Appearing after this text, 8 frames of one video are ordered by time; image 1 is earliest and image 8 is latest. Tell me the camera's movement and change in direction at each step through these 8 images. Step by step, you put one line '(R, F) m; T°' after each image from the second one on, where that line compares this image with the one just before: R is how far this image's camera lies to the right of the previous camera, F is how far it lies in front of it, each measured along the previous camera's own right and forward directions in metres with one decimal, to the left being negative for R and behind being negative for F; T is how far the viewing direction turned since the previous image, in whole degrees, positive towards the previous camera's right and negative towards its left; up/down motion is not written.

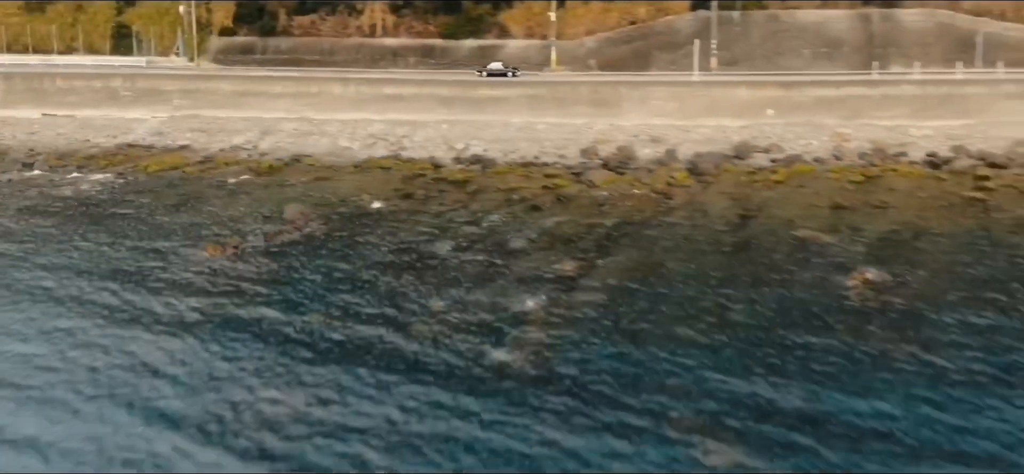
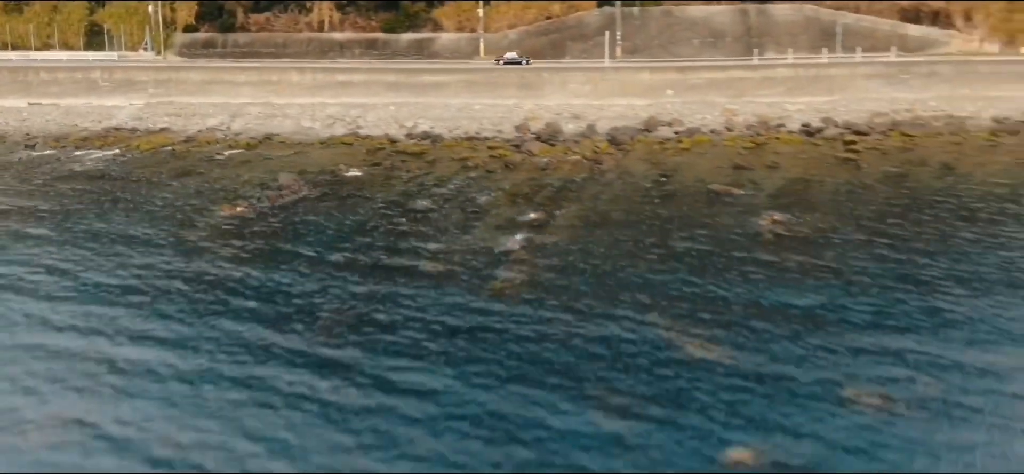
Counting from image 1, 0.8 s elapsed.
(-0.6, -1.6) m; +5°
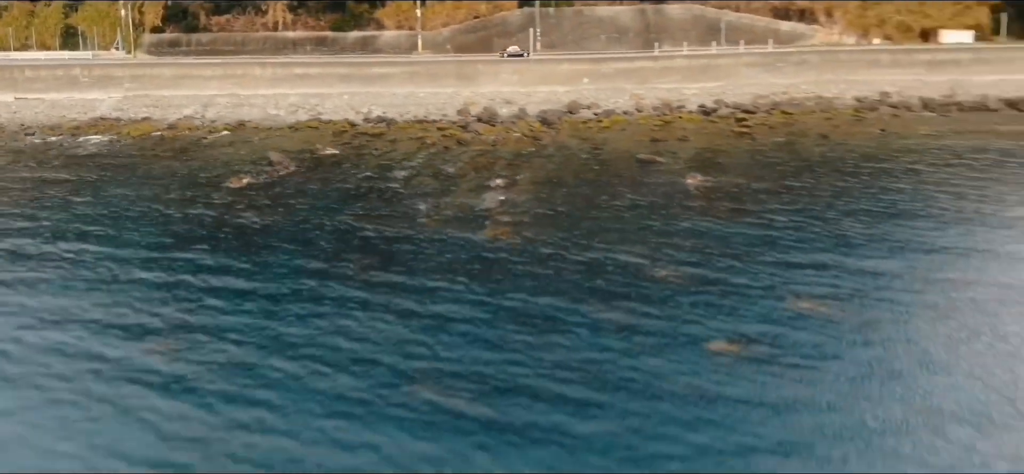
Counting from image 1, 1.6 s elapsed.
(-0.7, -1.8) m; +5°
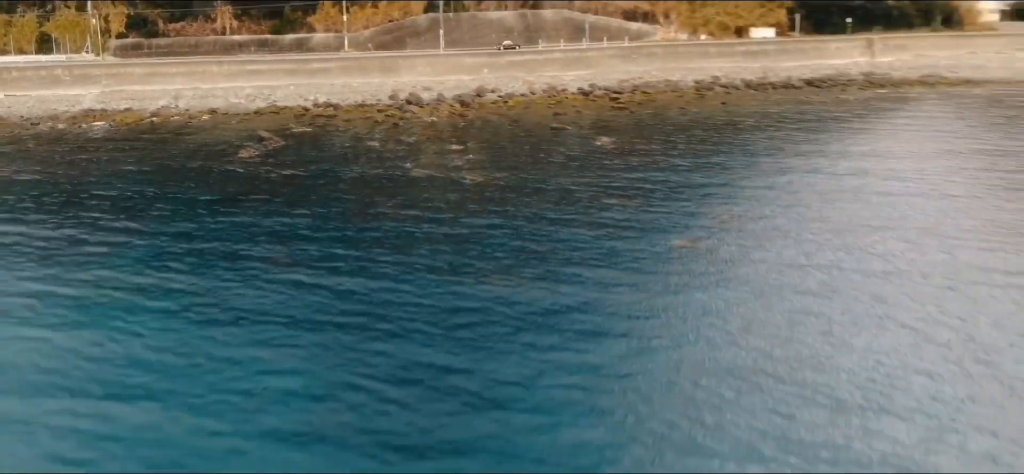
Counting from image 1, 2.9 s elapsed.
(-1.4, -3.3) m; +8°
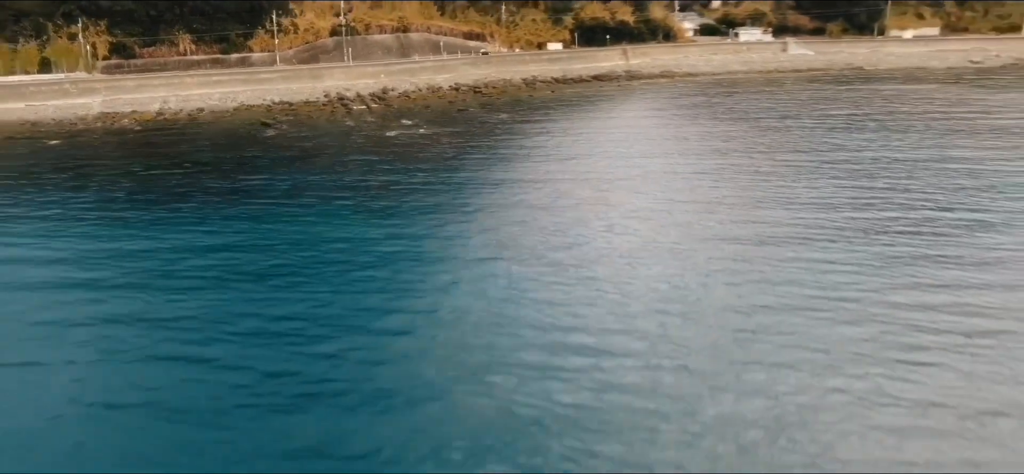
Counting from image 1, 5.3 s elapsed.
(-3.6, -7.5) m; +12°
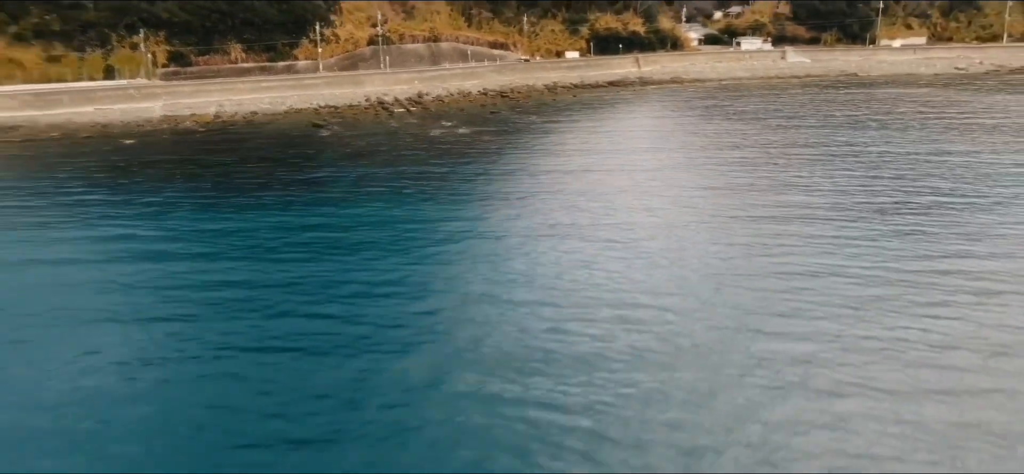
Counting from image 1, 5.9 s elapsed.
(-0.4, -2.2) m; 0°
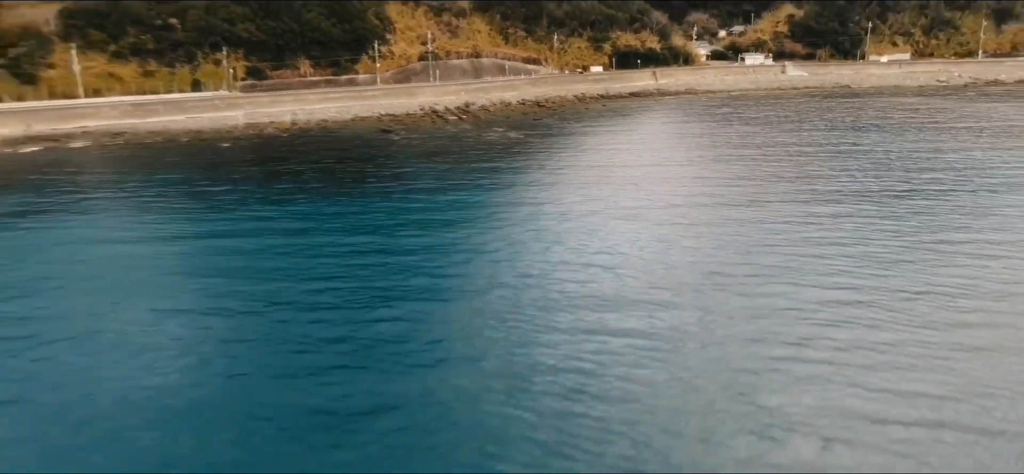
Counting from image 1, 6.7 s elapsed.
(-0.7, -3.7) m; 0°
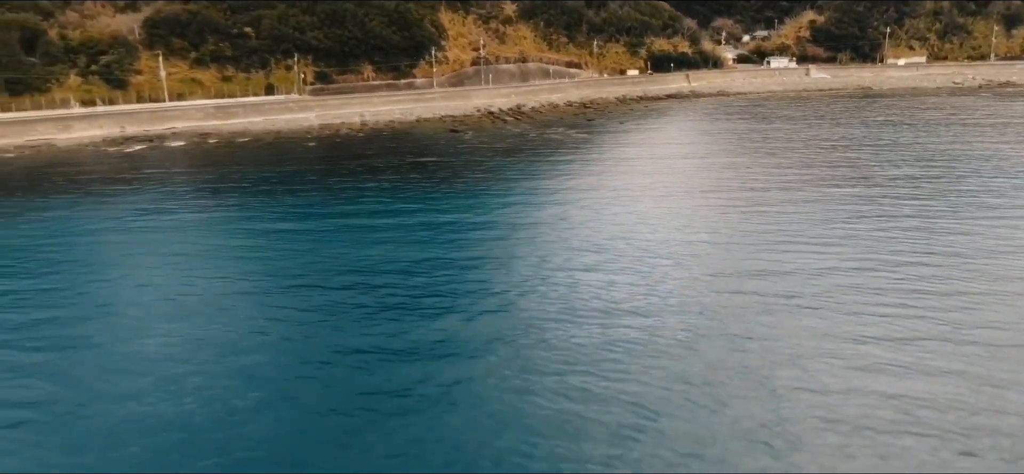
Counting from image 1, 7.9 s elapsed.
(-0.9, -2.4) m; 0°
